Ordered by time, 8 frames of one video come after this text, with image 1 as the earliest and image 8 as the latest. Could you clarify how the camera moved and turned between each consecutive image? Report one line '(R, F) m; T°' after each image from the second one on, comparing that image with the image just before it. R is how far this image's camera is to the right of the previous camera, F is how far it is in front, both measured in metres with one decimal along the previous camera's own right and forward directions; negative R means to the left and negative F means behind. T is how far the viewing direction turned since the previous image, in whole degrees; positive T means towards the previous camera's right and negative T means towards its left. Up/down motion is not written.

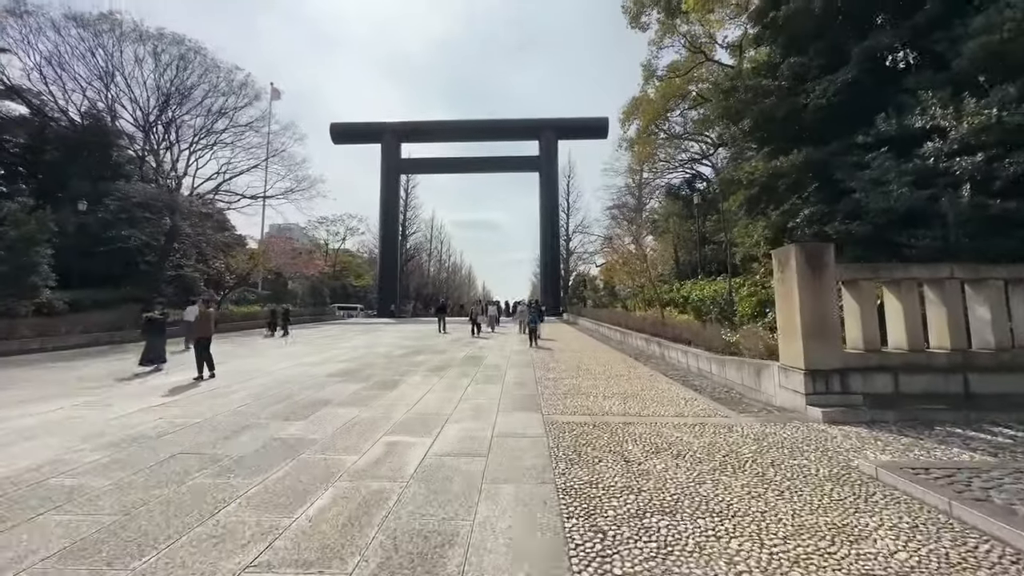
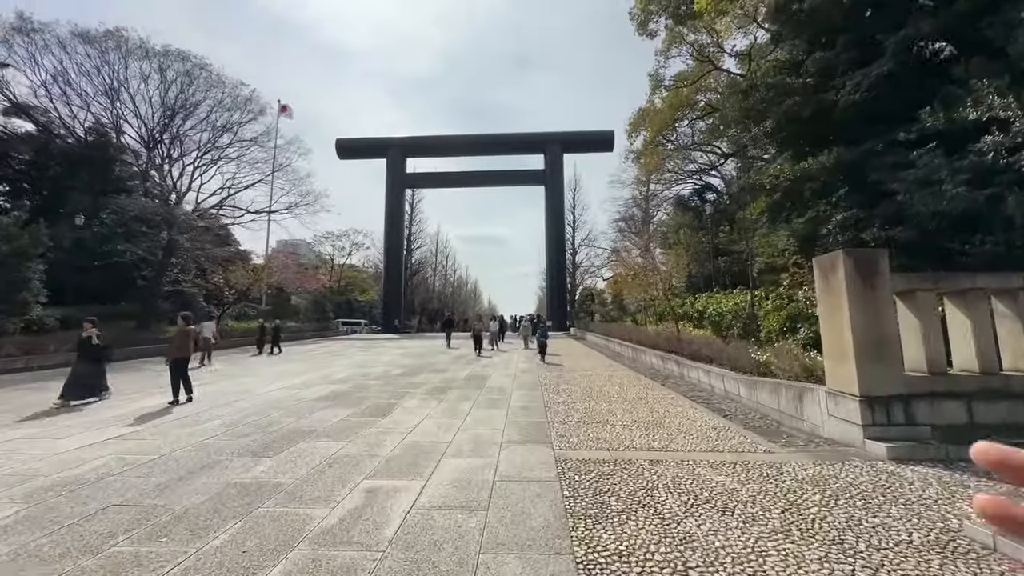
(0.0, +0.8) m; -1°
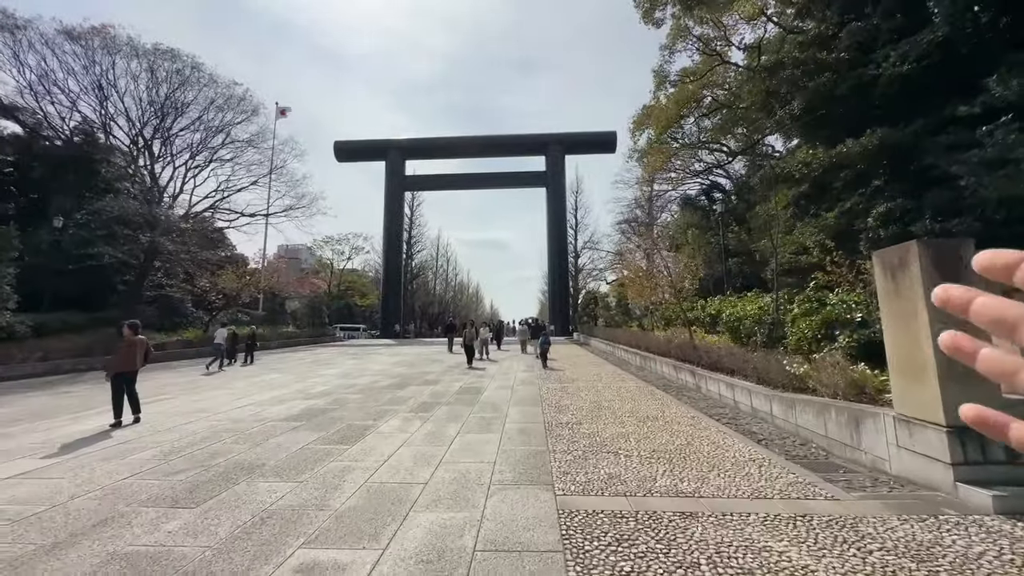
(+0.1, +1.2) m; 0°
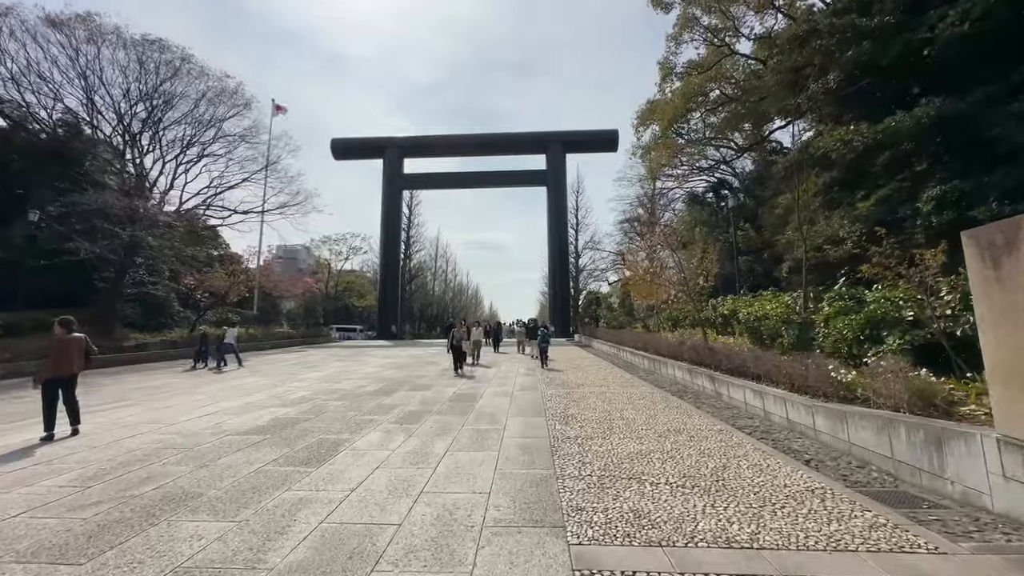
(0.0, +1.1) m; 0°
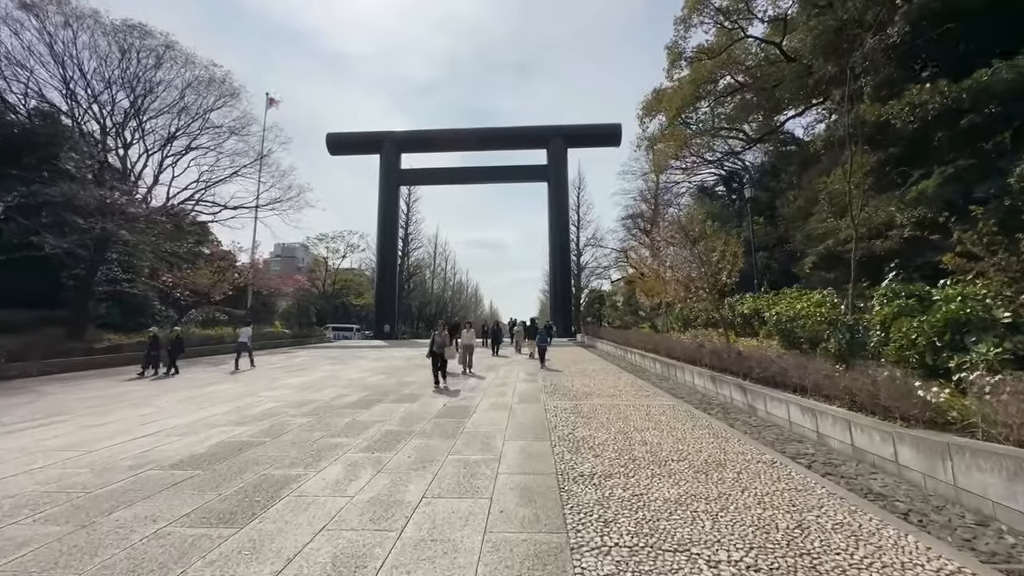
(0.0, +1.4) m; 0°
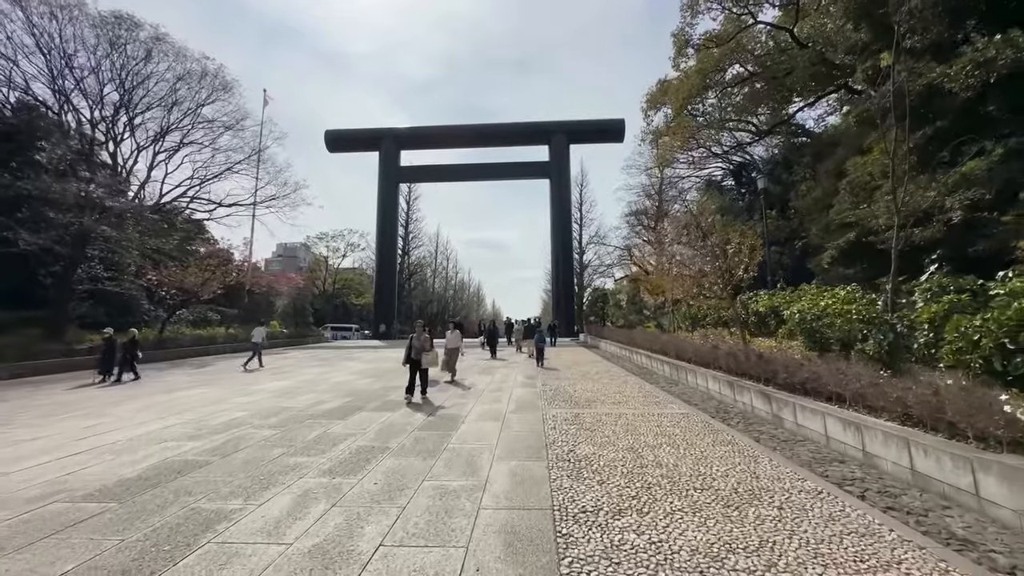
(+0.2, +1.0) m; 0°
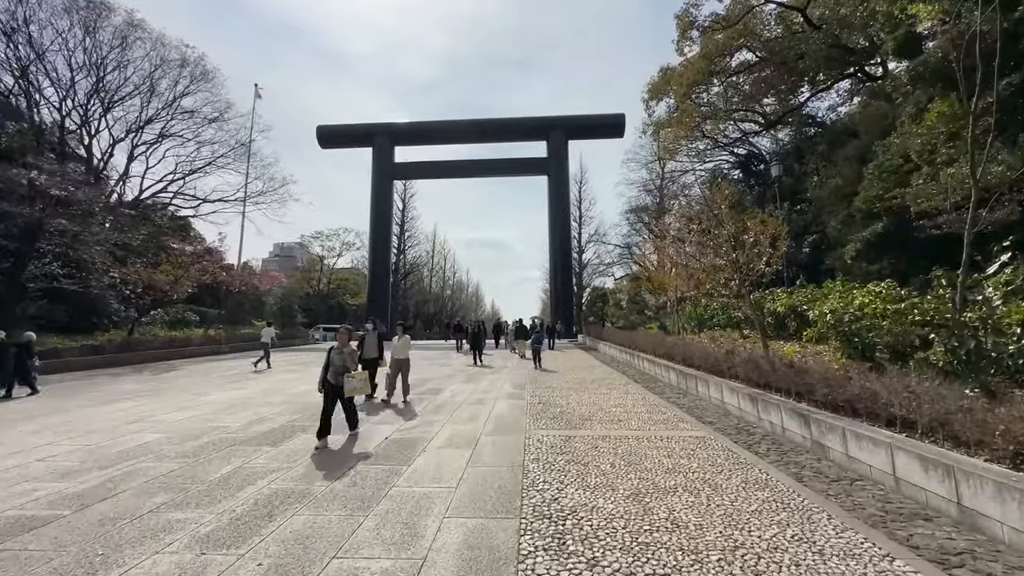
(+0.4, +1.5) m; 0°
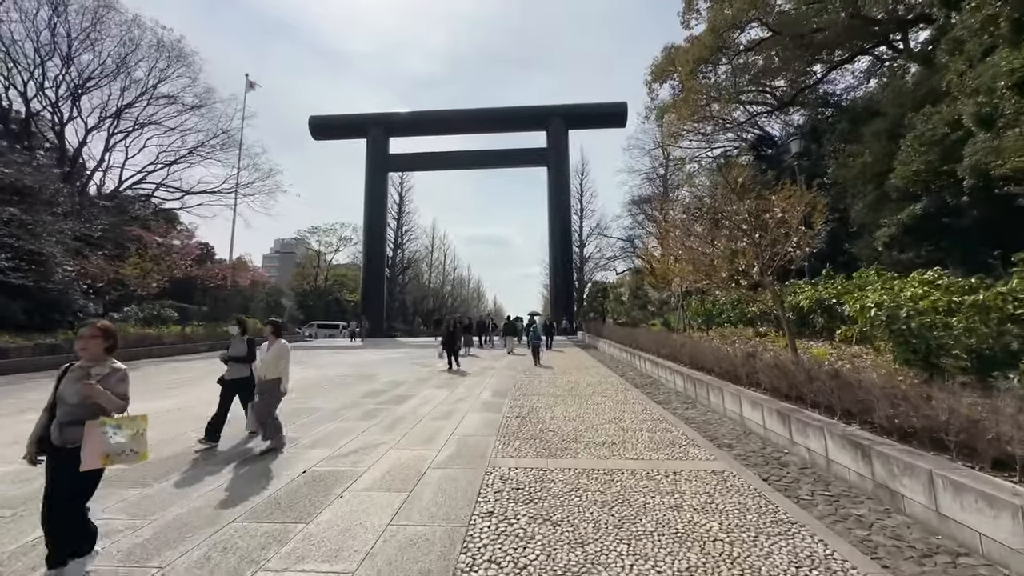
(+0.5, +1.6) m; 0°
